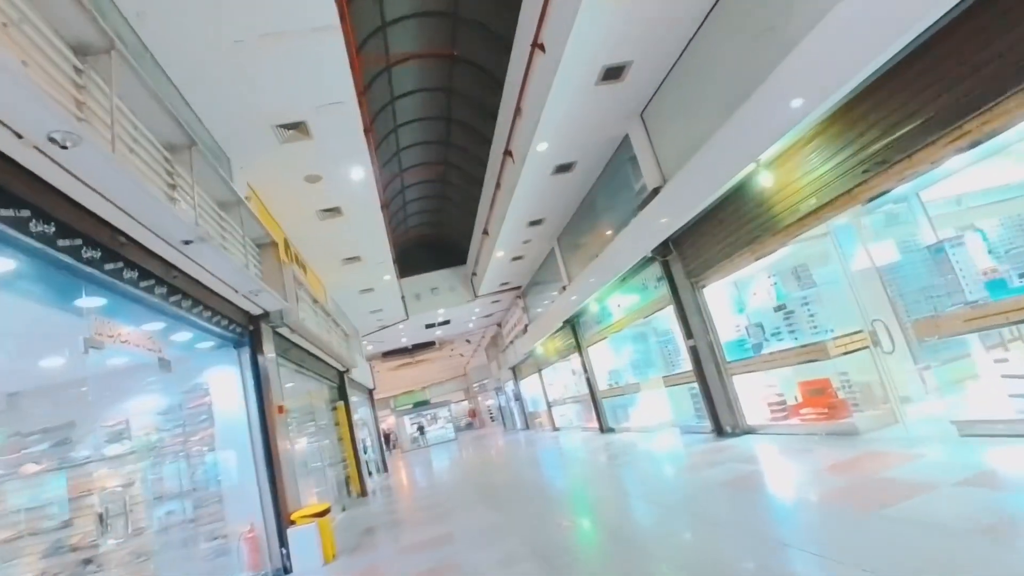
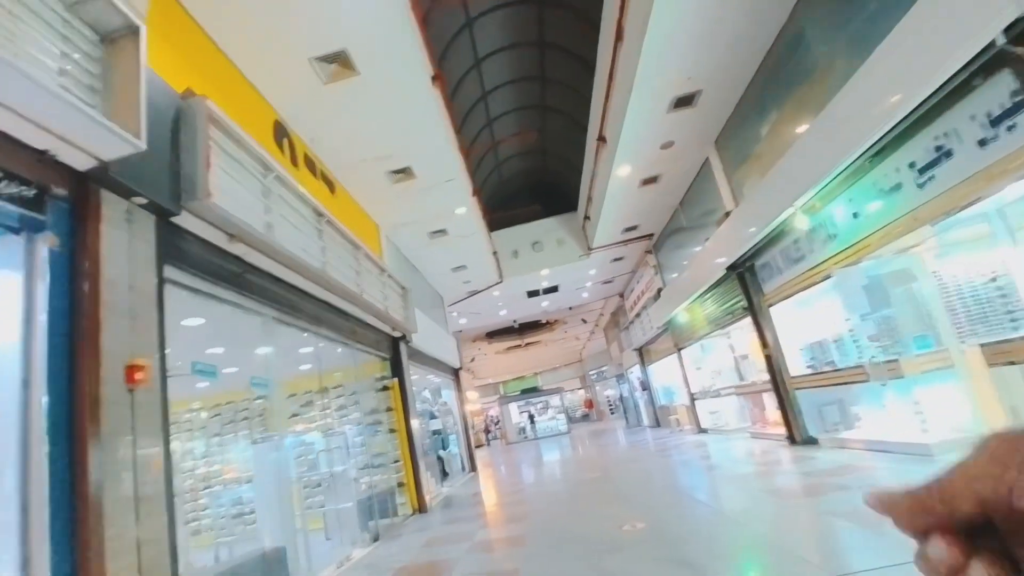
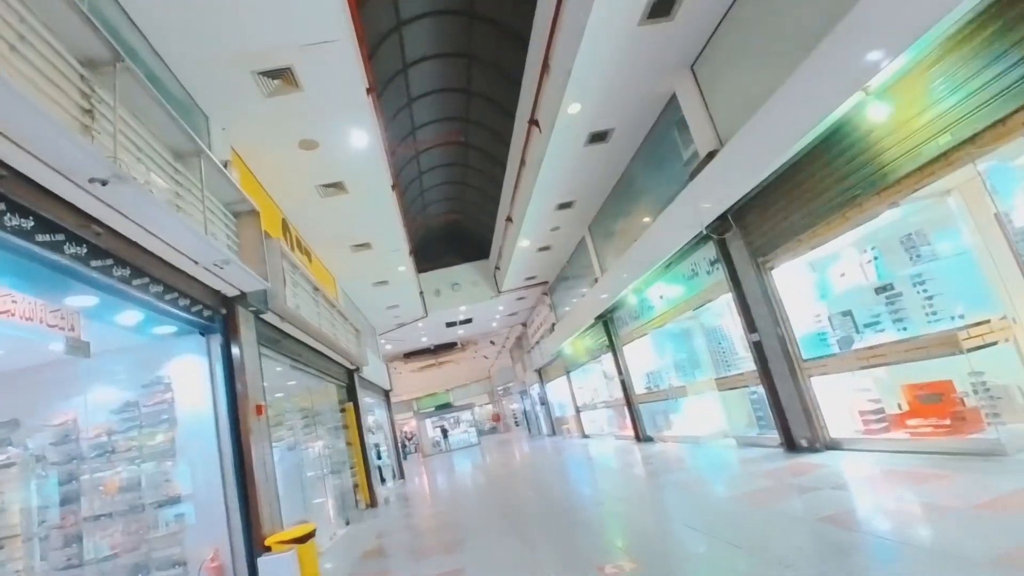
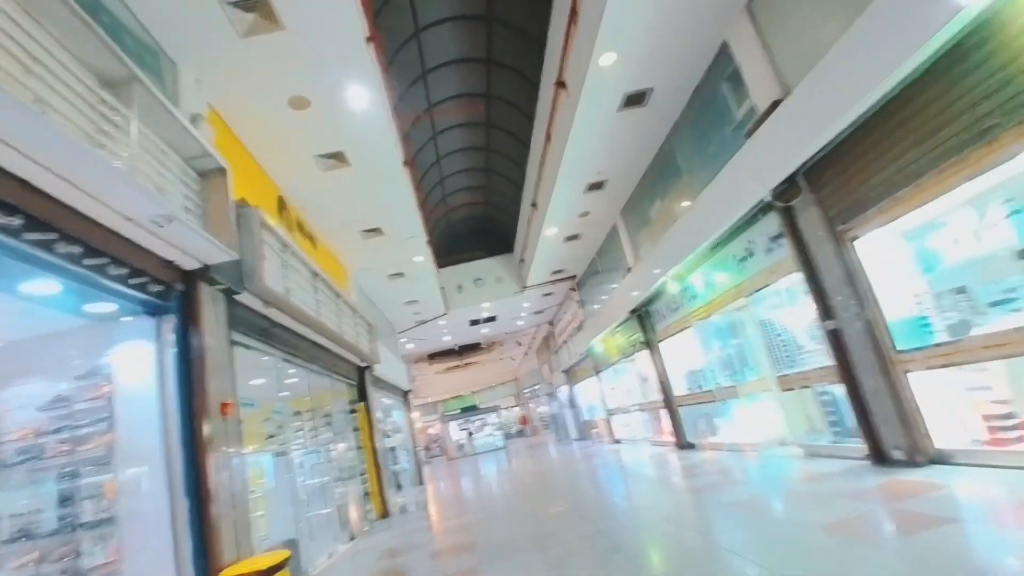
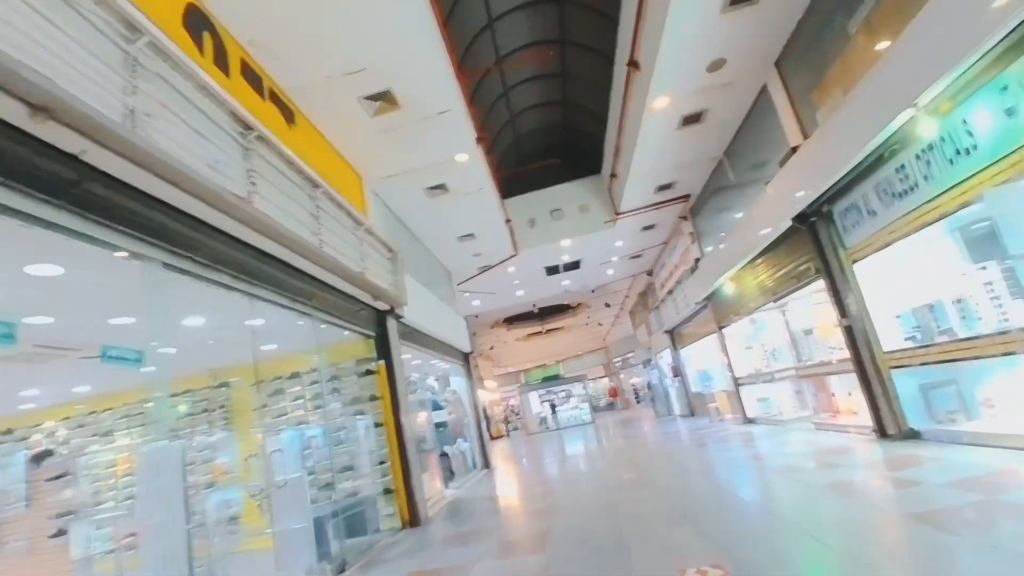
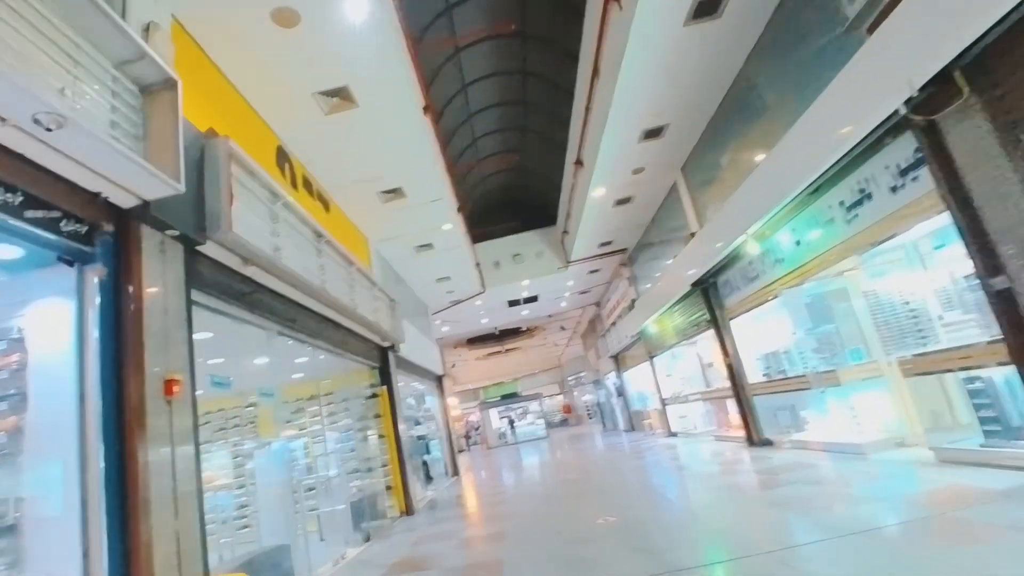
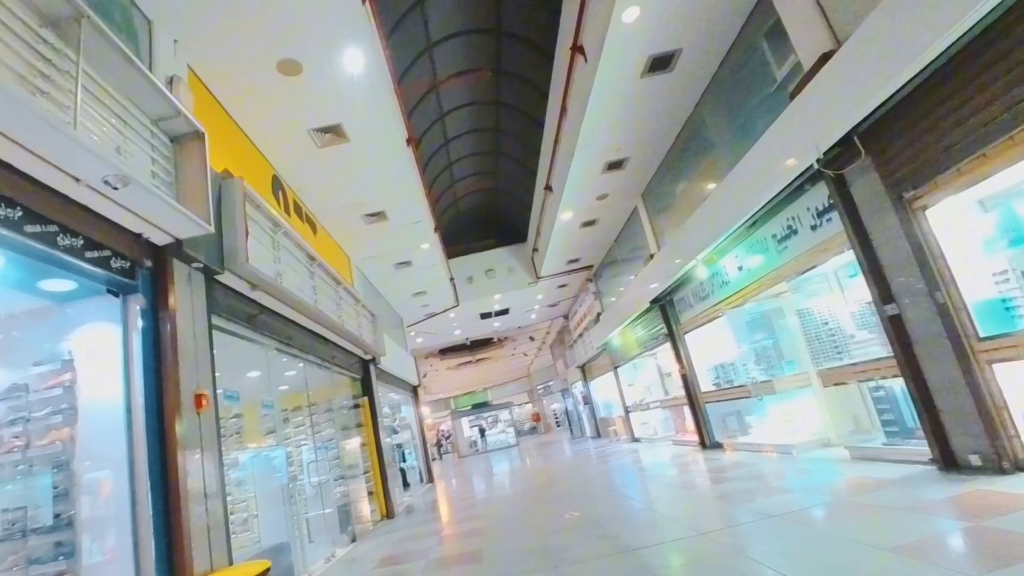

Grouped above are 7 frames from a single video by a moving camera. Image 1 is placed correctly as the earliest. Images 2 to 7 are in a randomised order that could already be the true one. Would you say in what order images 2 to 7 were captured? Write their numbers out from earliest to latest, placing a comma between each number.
3, 4, 7, 6, 2, 5
